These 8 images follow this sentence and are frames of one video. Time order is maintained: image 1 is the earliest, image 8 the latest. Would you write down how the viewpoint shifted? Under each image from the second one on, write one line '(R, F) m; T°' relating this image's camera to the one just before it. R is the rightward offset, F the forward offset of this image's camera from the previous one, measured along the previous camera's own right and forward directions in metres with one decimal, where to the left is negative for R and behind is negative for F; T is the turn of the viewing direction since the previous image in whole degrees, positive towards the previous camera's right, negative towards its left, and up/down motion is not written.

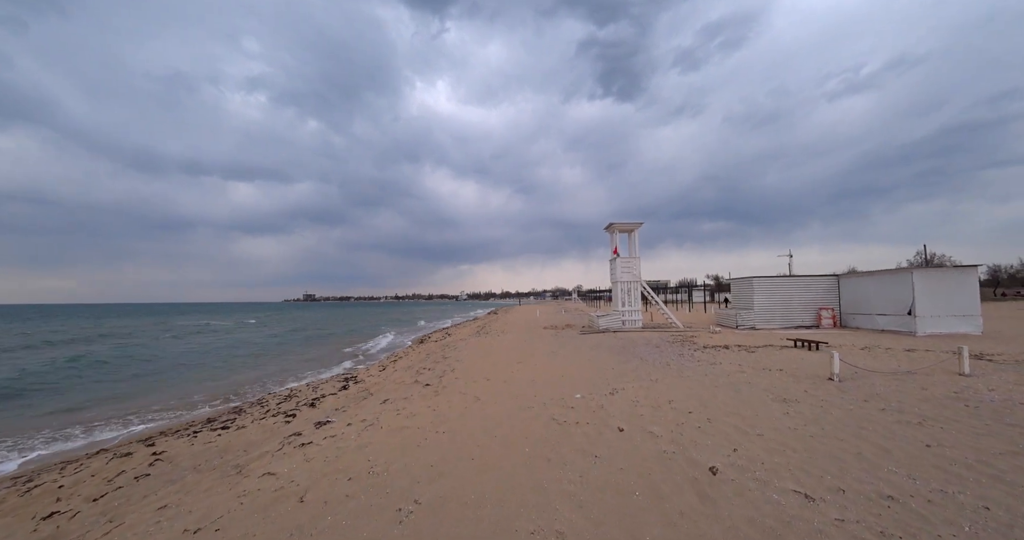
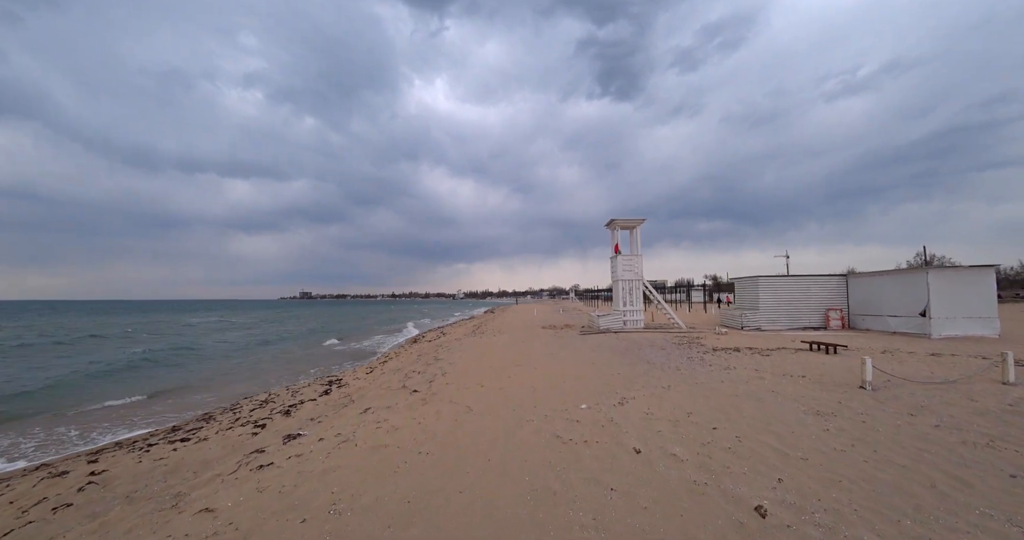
(0.0, +0.8) m; 0°
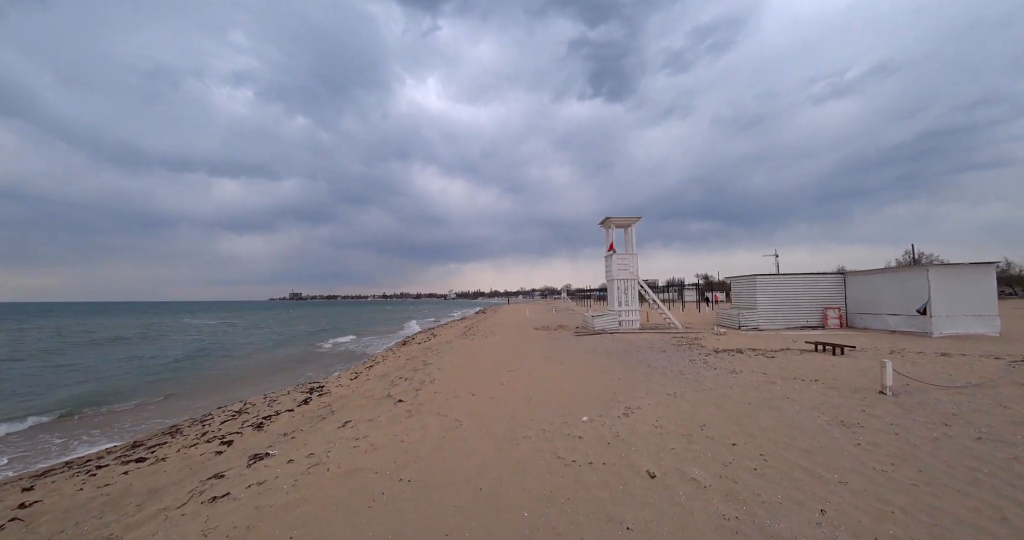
(0.0, +0.6) m; +1°
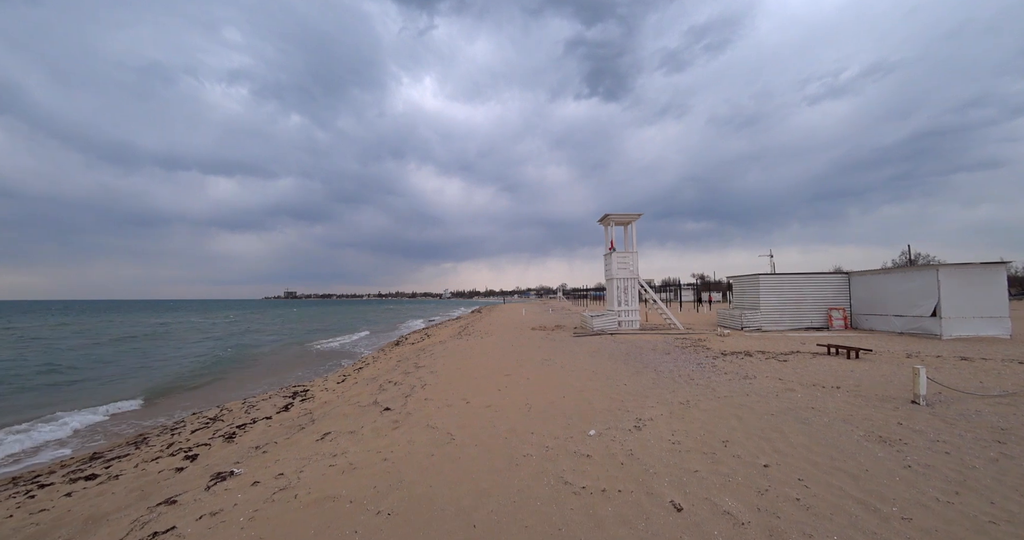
(0.0, +0.6) m; 0°
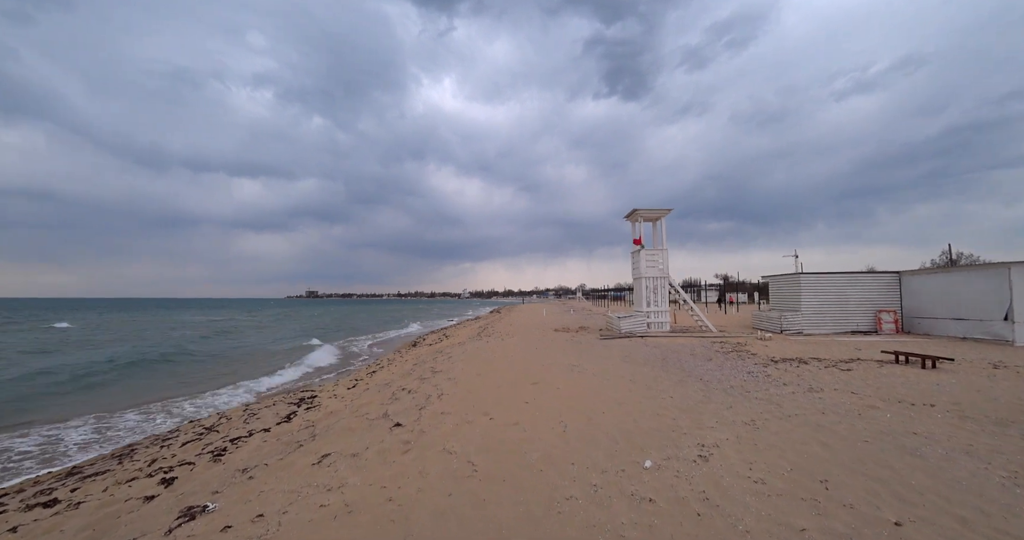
(-0.2, +1.0) m; -3°
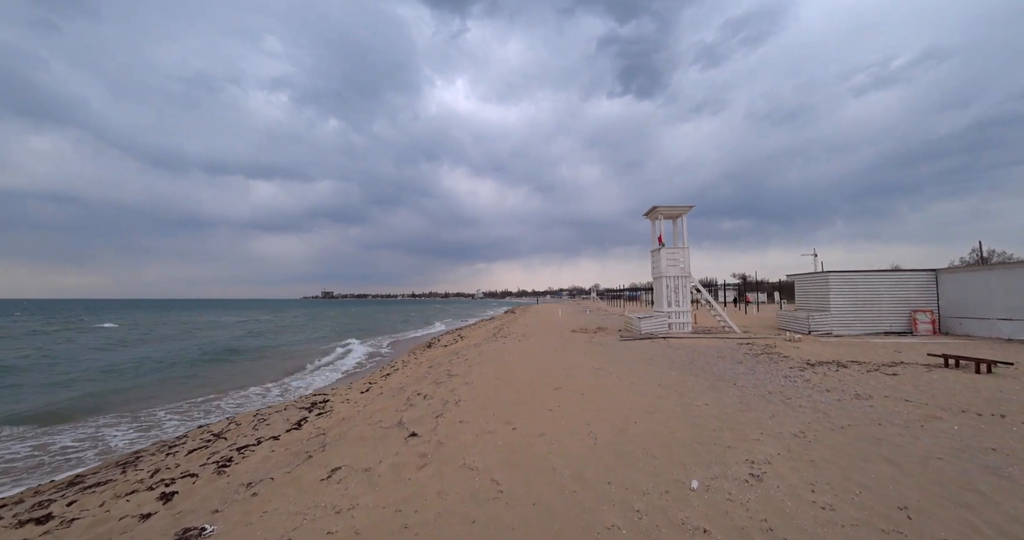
(-0.2, +0.5) m; -2°
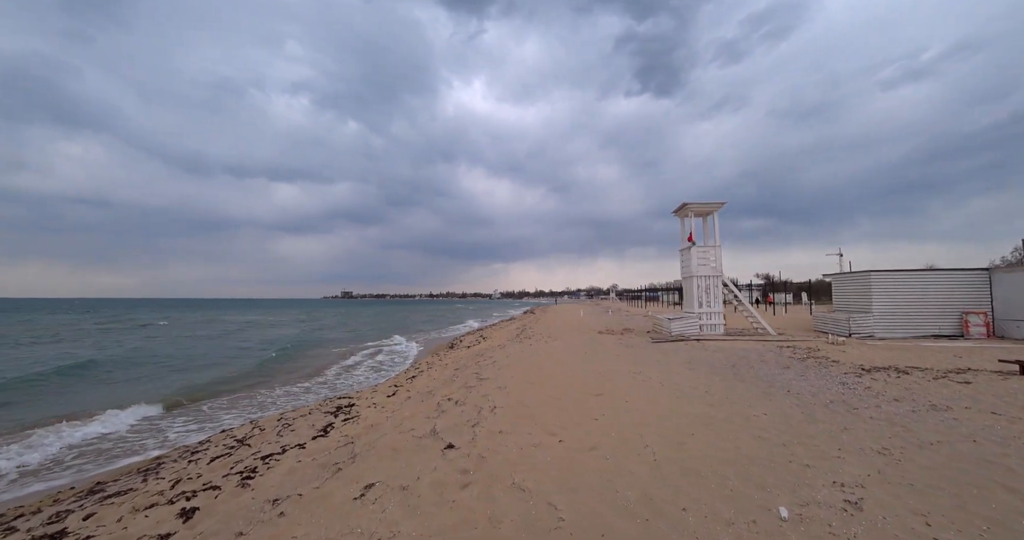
(-0.4, +0.5) m; -2°
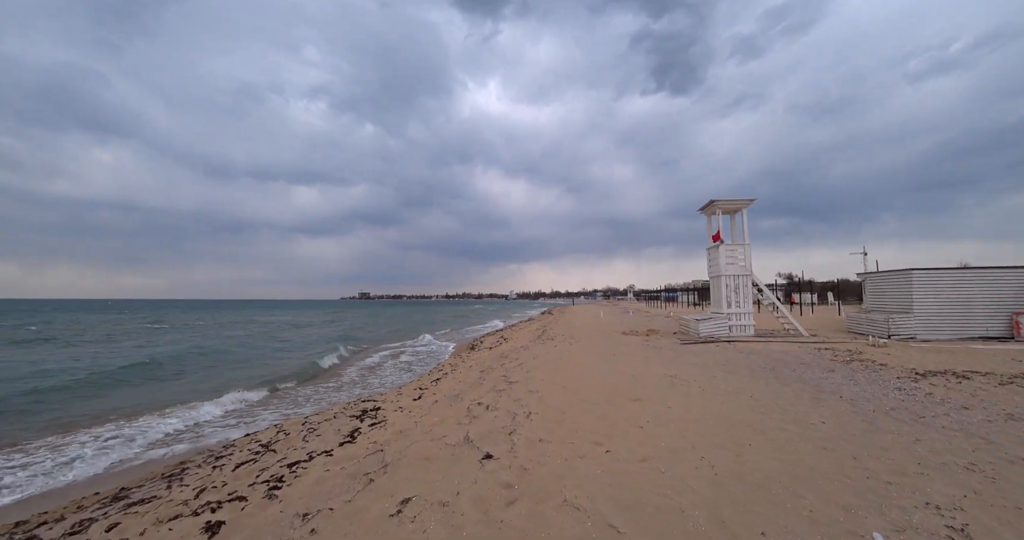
(-0.4, +0.4) m; -2°
